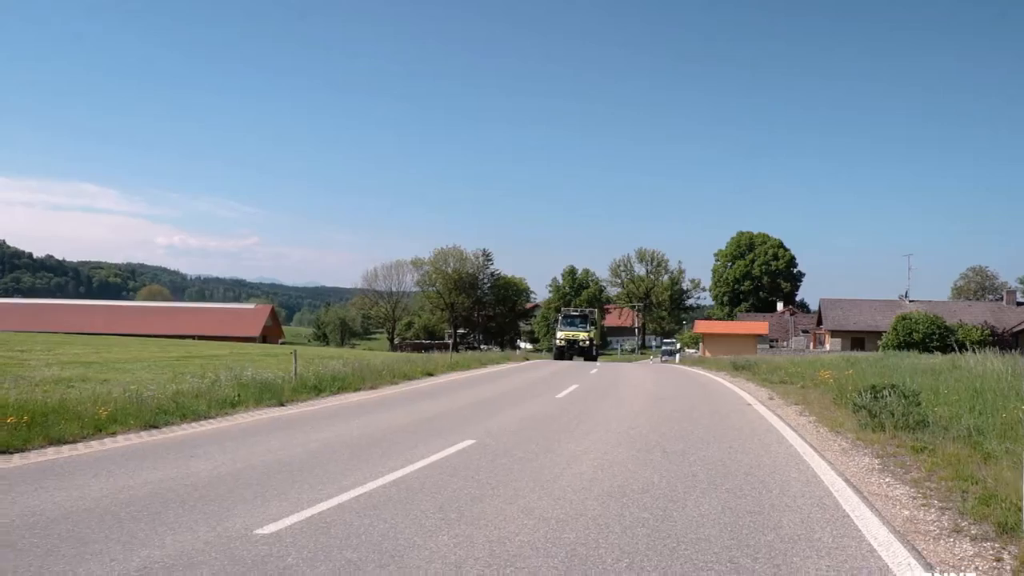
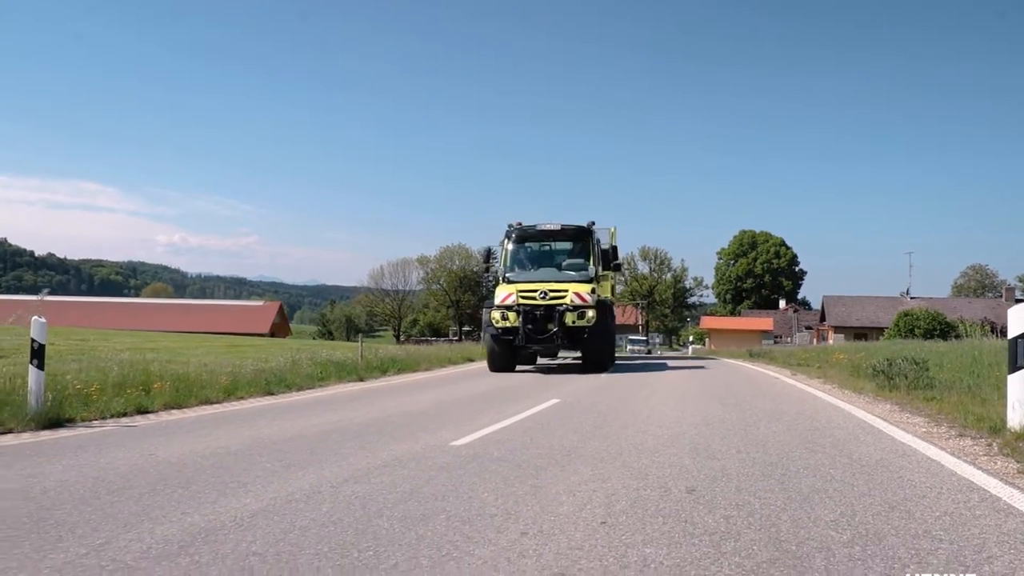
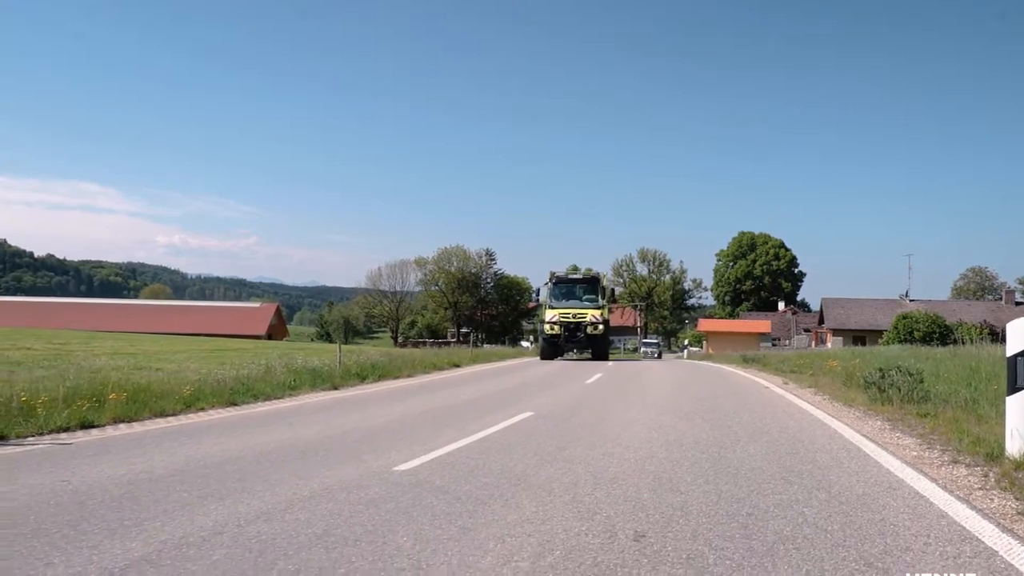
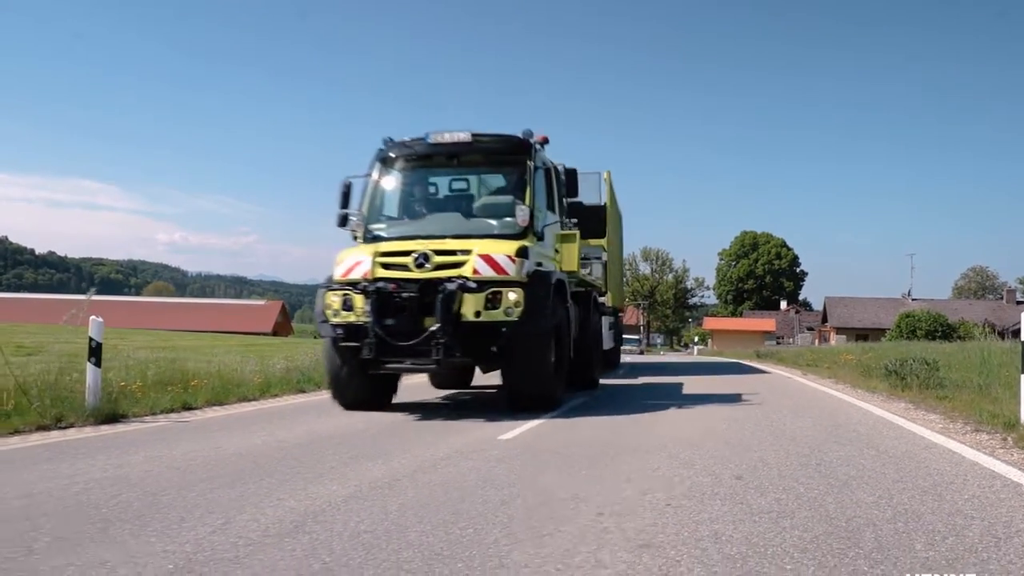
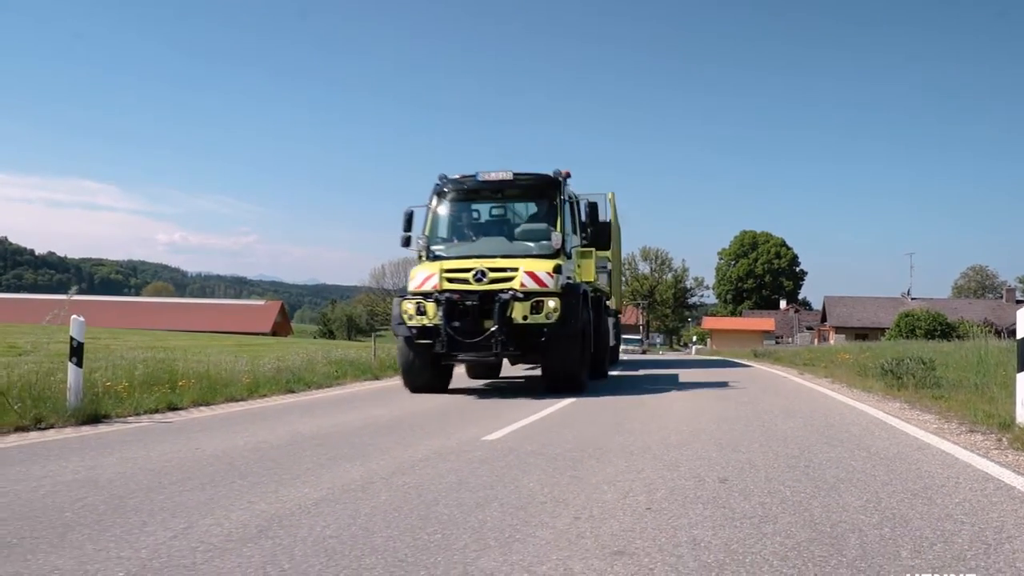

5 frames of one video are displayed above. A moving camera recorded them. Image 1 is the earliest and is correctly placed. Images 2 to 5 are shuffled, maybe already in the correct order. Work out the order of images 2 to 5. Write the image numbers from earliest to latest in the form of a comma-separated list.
3, 2, 5, 4
